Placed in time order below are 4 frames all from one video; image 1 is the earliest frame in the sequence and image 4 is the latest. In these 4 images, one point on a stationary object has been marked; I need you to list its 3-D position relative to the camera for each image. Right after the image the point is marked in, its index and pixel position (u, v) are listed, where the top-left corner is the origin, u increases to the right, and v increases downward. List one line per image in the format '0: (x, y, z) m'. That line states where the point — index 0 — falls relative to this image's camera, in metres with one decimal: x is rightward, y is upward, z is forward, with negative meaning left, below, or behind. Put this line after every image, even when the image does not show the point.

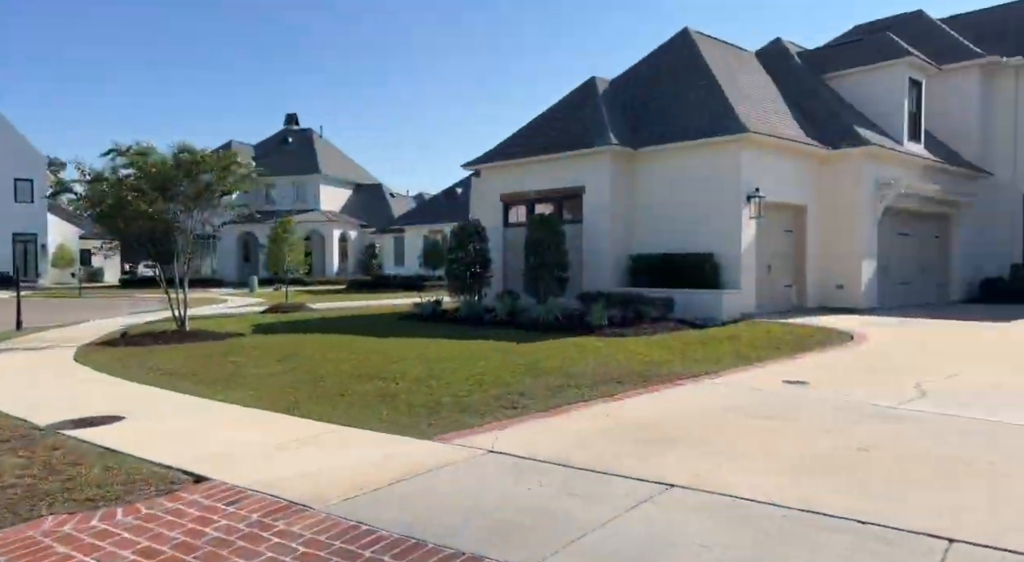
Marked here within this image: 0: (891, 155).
0: (+9.2, +3.1, +19.2) m
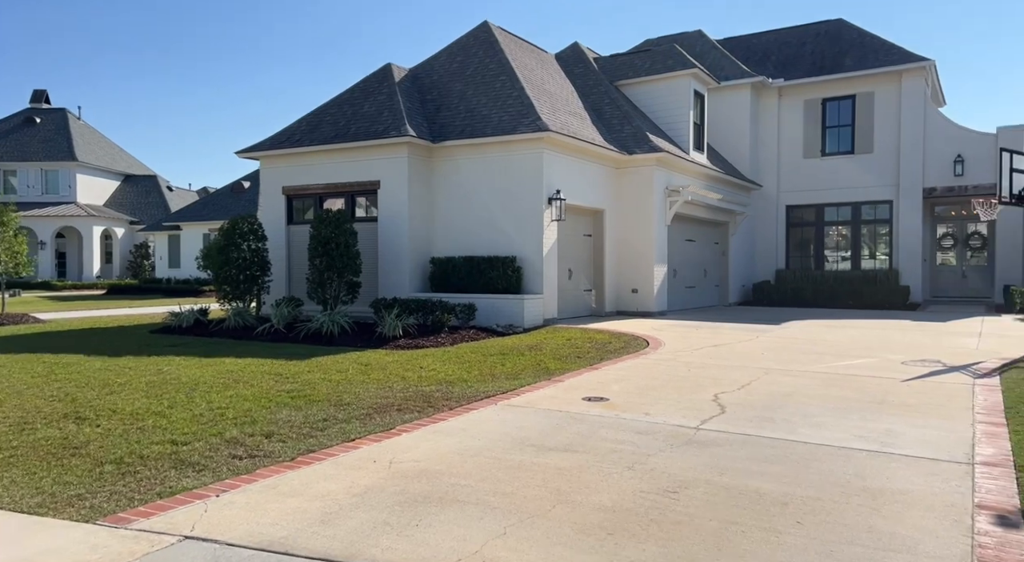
0: (+4.2, +2.9, +19.6) m
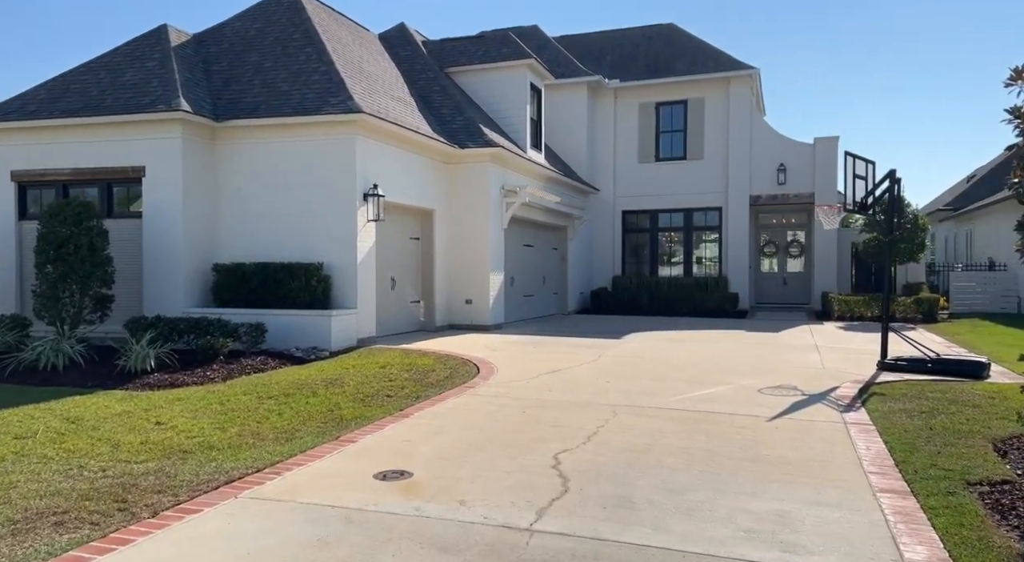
0: (+0.1, +2.7, +17.8) m
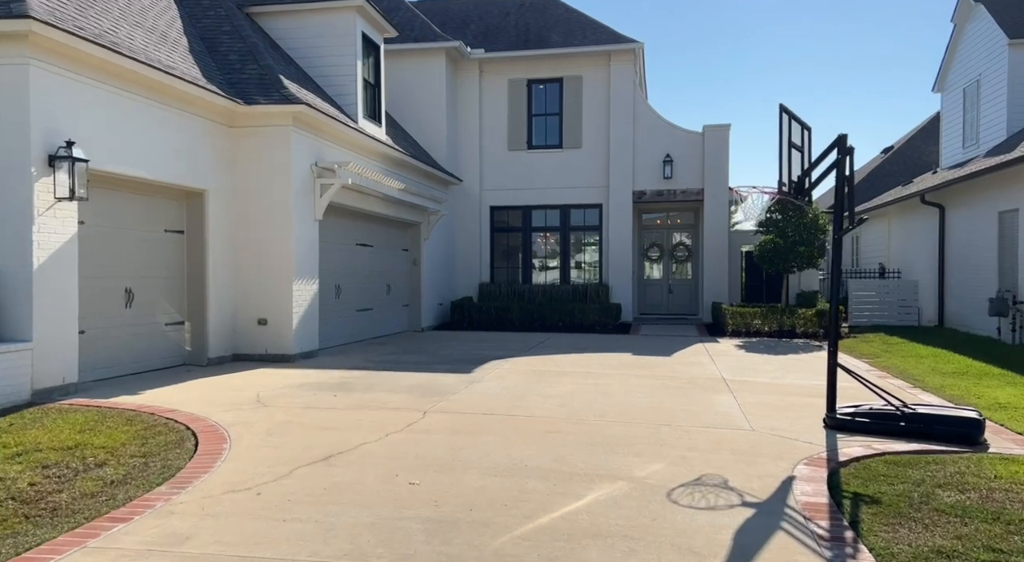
0: (-3.0, +2.5, +13.1) m
